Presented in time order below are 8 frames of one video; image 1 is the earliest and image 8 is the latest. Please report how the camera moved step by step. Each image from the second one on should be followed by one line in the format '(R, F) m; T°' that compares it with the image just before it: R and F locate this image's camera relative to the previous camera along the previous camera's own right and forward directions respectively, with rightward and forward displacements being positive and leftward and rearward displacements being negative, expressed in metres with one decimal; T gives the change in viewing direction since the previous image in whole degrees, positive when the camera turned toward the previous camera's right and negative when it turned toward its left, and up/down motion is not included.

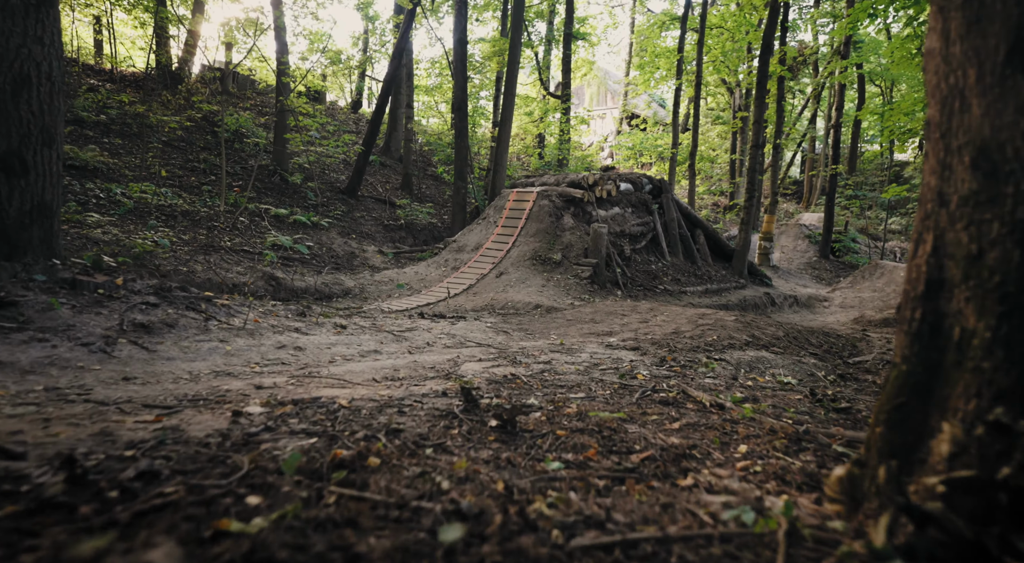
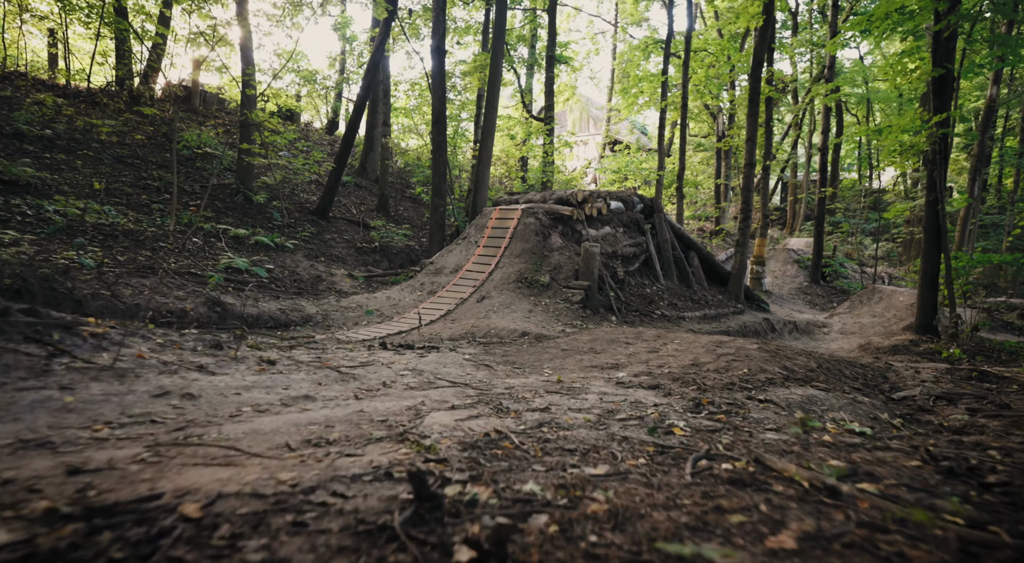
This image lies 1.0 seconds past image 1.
(0.0, +1.0) m; +2°
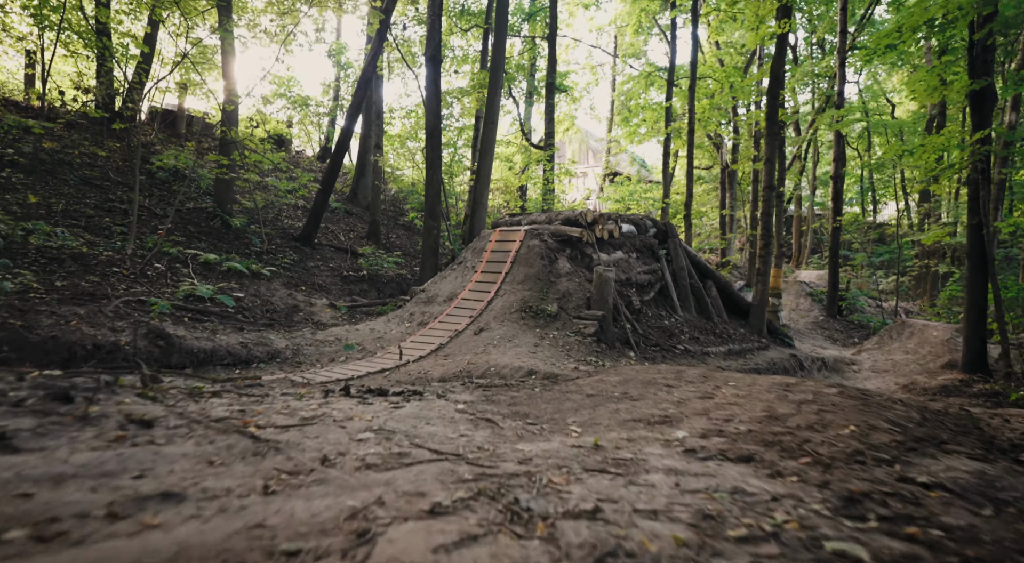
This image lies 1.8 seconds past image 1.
(-0.1, +1.1) m; 0°
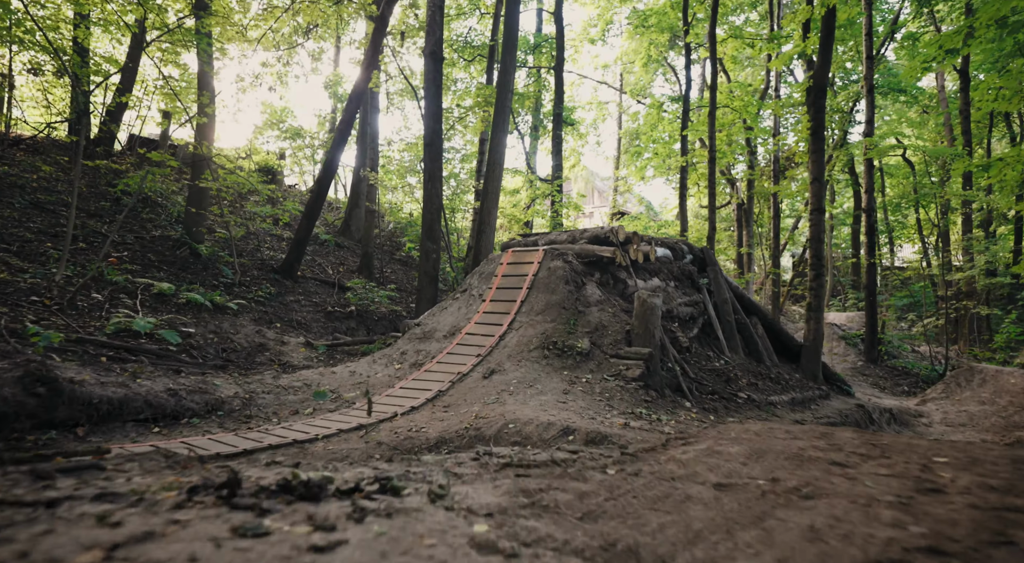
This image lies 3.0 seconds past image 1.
(-0.2, +1.7) m; 0°
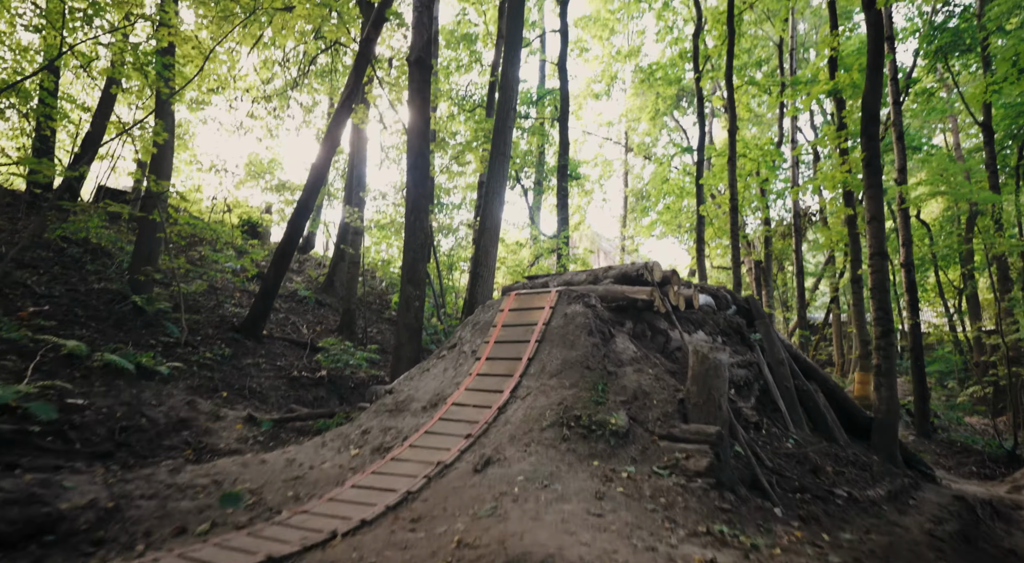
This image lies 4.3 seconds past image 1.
(0.0, +1.7) m; 0°
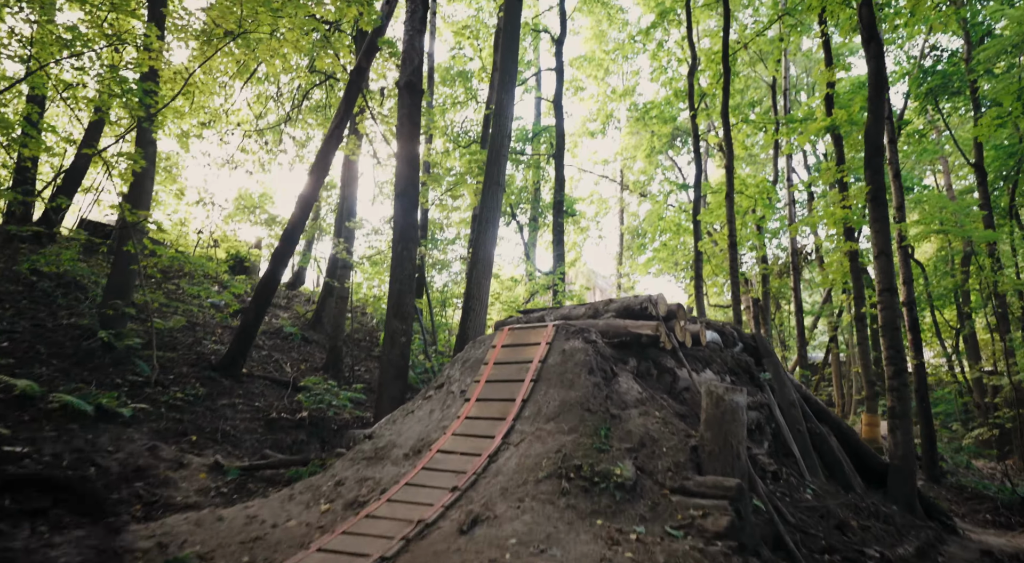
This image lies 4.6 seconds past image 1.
(0.0, +0.4) m; +1°
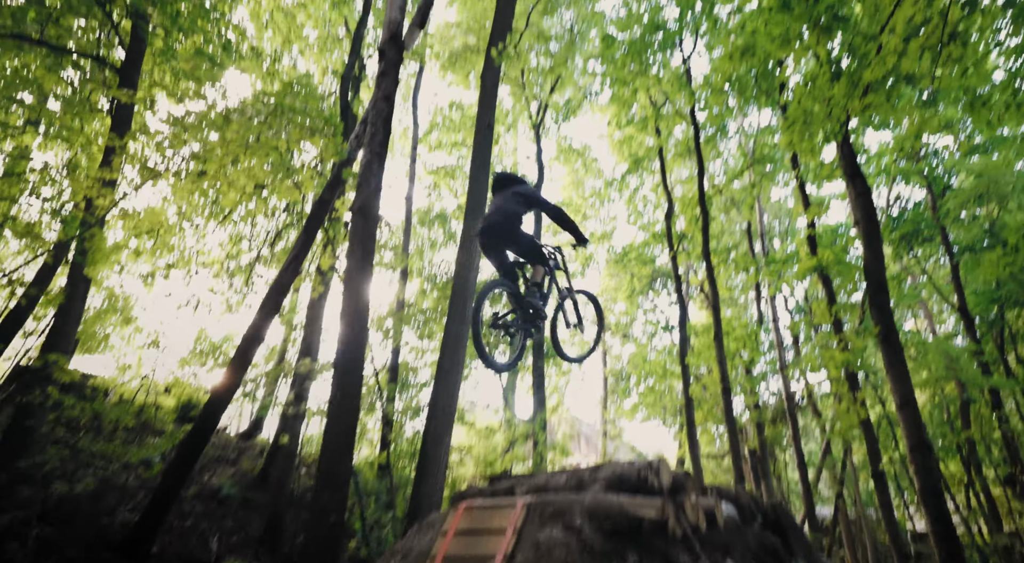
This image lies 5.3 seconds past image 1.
(+0.2, +1.0) m; +2°
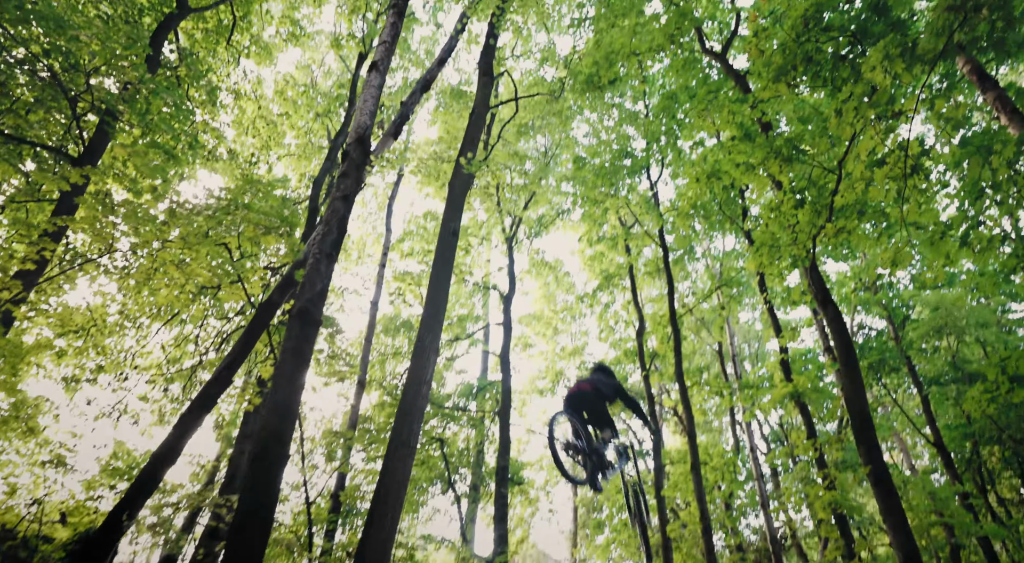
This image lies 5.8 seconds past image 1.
(+0.1, +1.0) m; +3°
